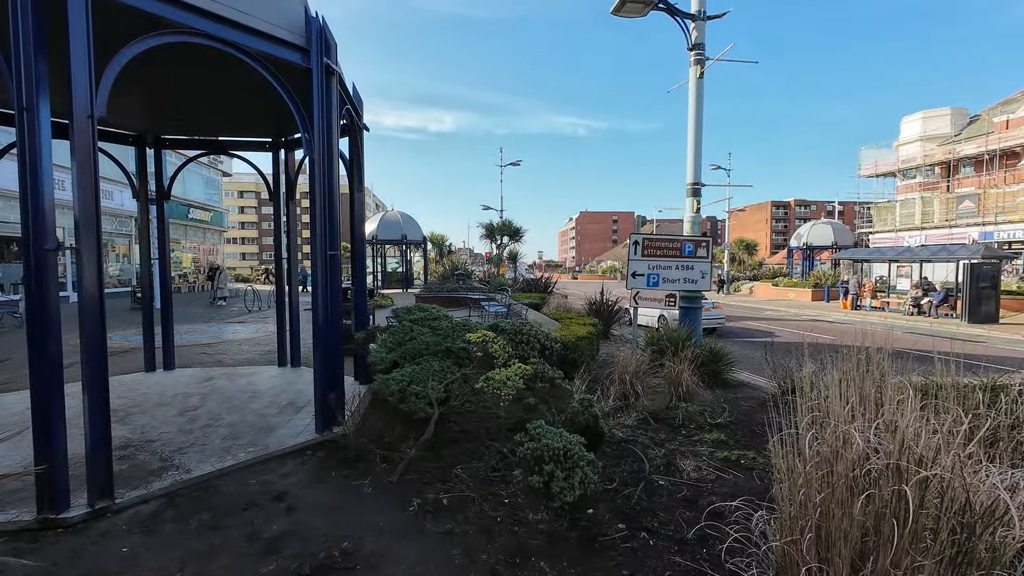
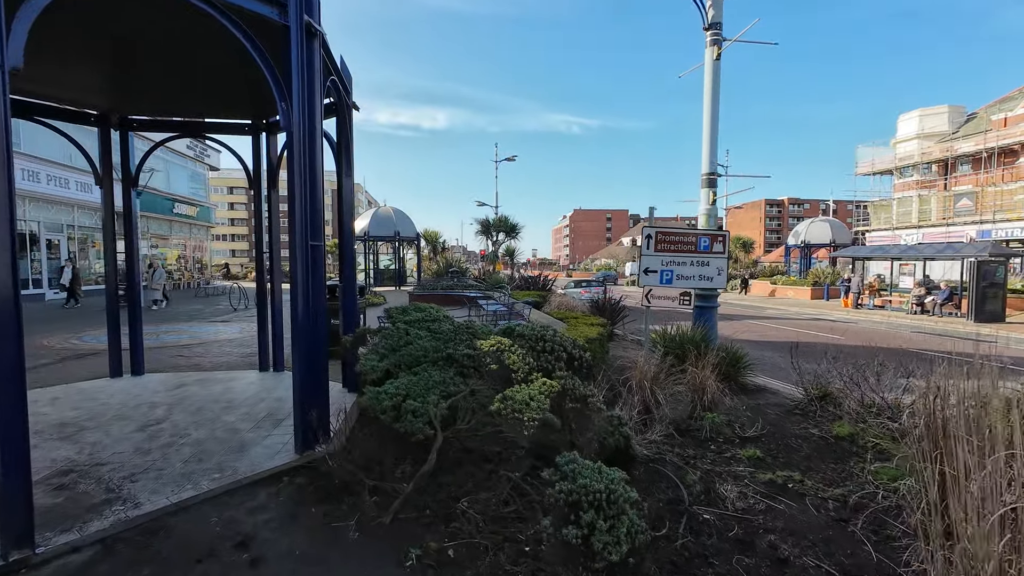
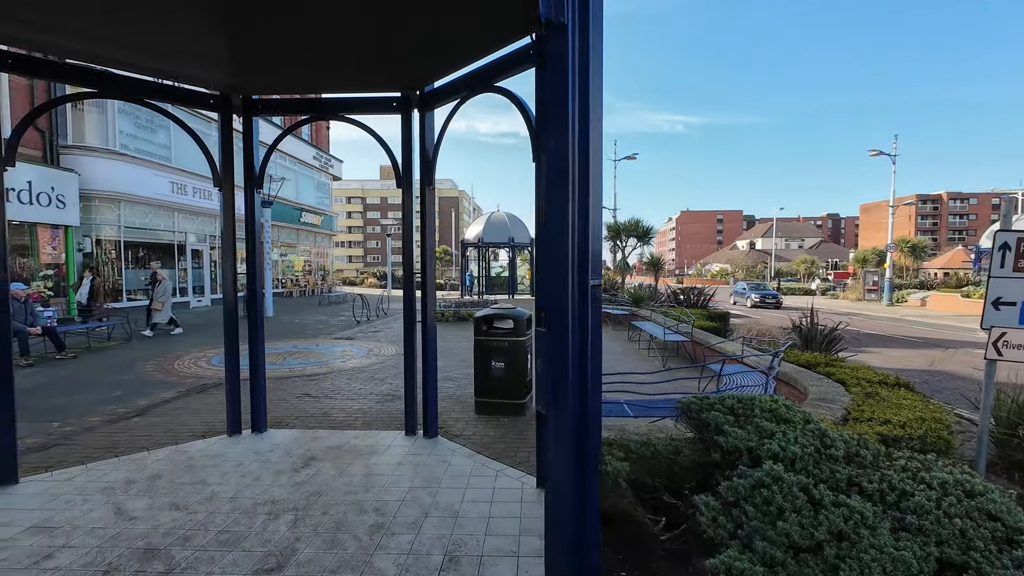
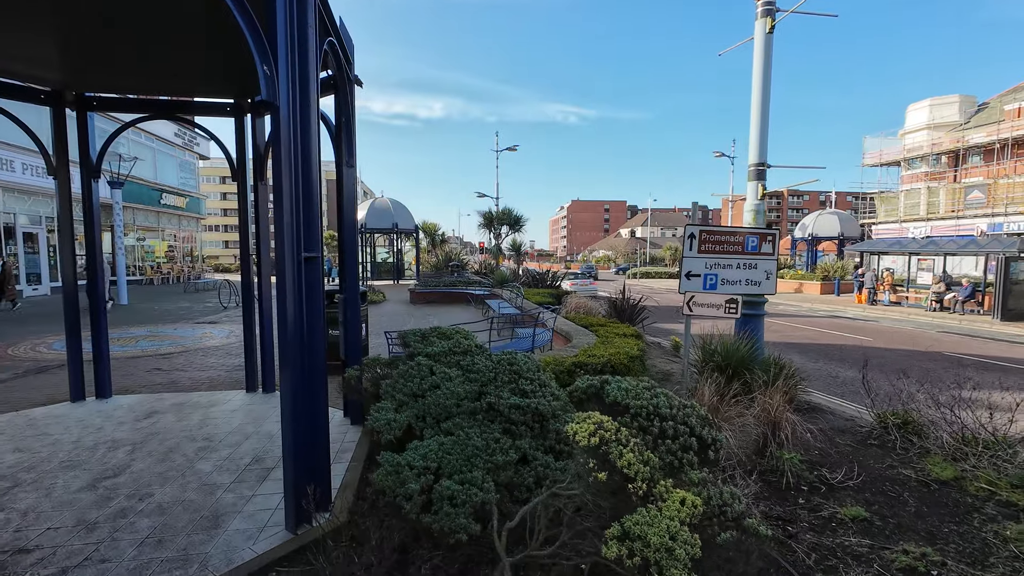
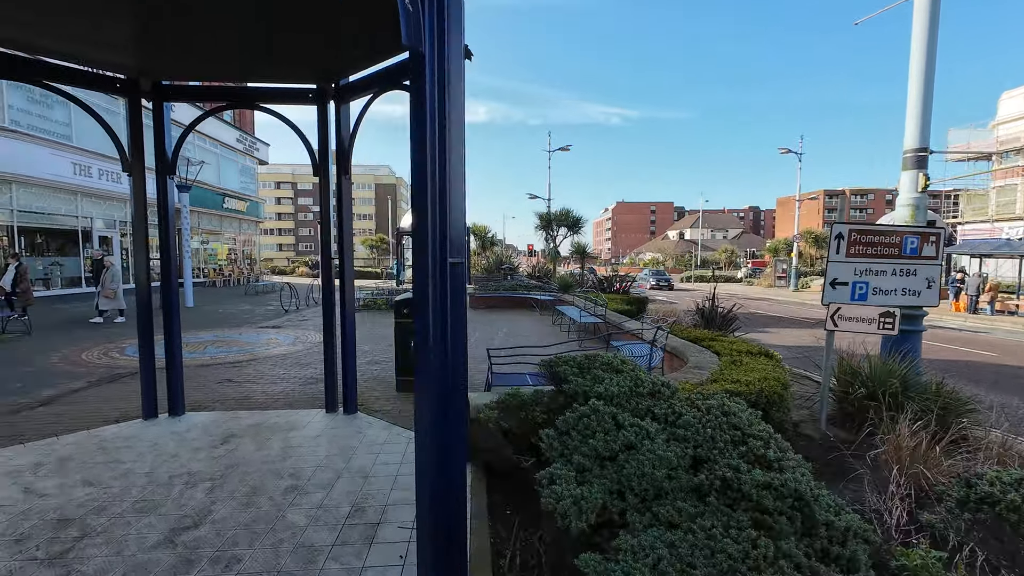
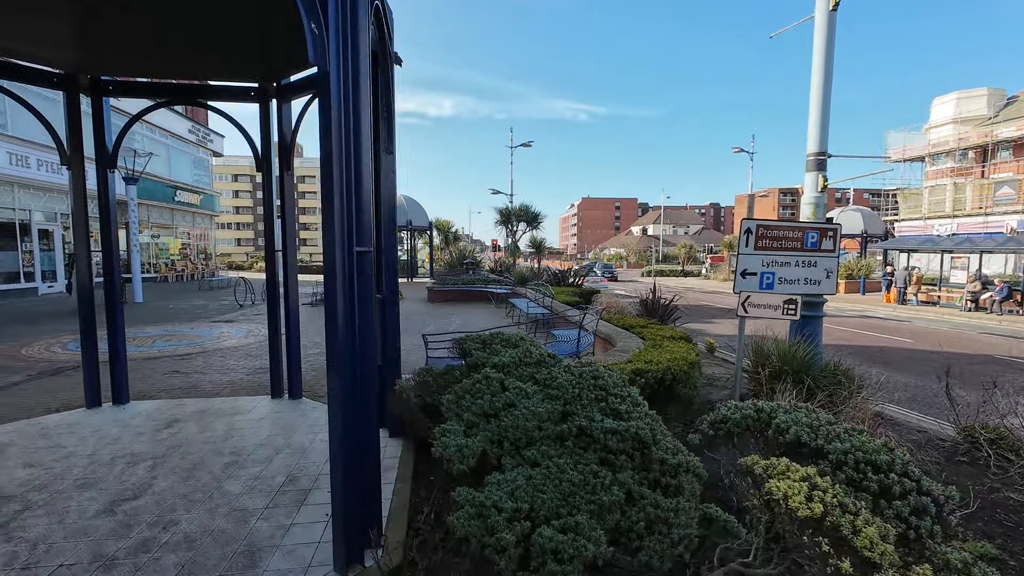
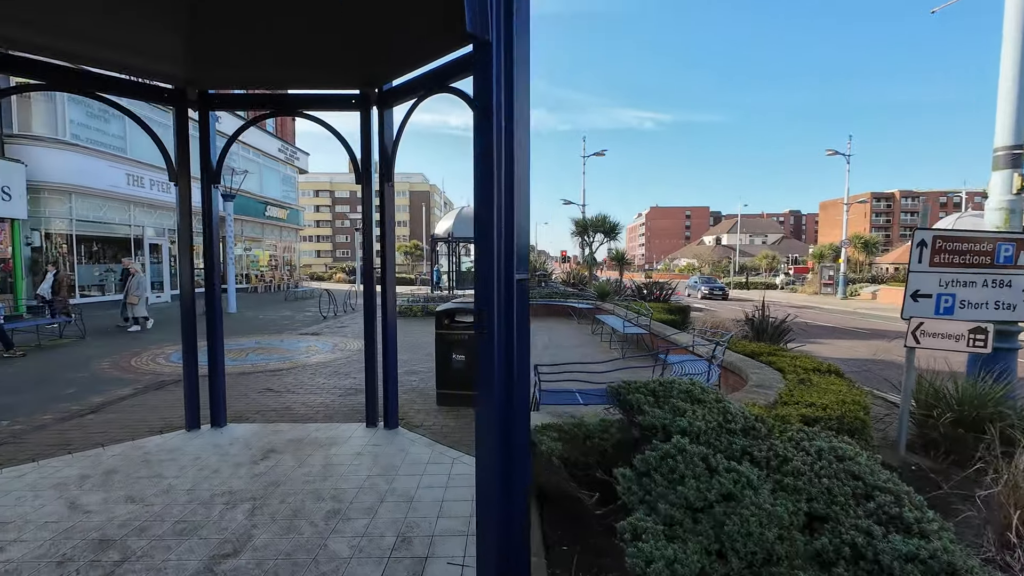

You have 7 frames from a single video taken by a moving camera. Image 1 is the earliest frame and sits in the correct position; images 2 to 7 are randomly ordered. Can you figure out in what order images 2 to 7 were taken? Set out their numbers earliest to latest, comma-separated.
2, 4, 6, 5, 7, 3
